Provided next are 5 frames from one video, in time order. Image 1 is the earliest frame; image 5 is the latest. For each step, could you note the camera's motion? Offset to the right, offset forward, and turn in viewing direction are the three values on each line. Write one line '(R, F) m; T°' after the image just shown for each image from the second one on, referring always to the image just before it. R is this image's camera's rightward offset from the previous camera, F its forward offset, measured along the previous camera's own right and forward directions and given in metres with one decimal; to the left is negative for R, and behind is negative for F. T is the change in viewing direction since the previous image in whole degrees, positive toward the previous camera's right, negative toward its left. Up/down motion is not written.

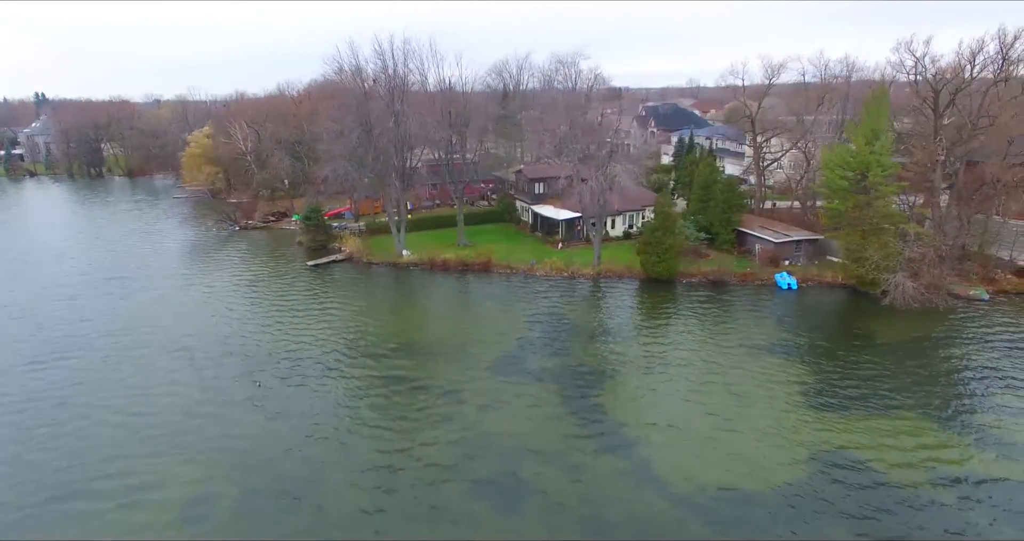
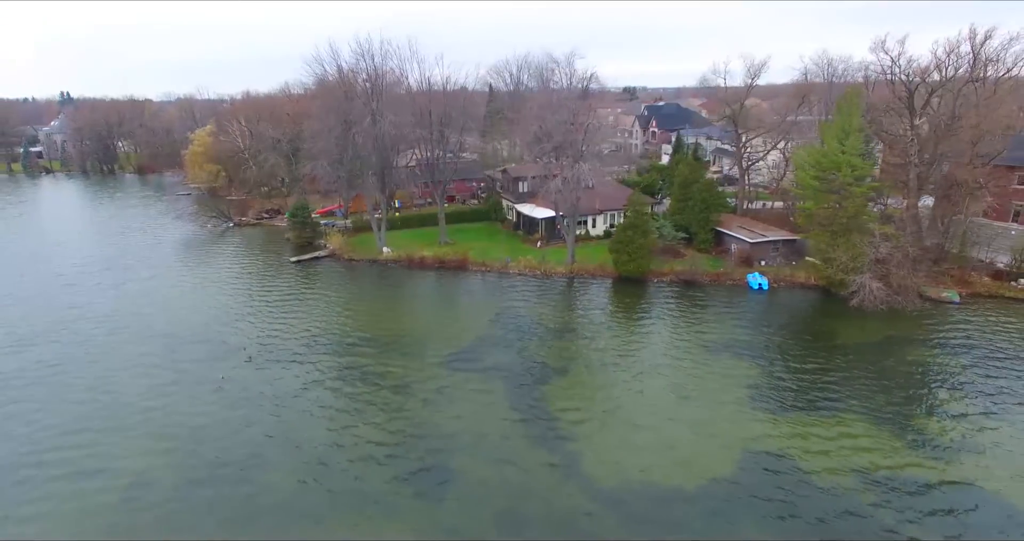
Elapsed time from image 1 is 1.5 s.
(+2.7, -0.3) m; -2°
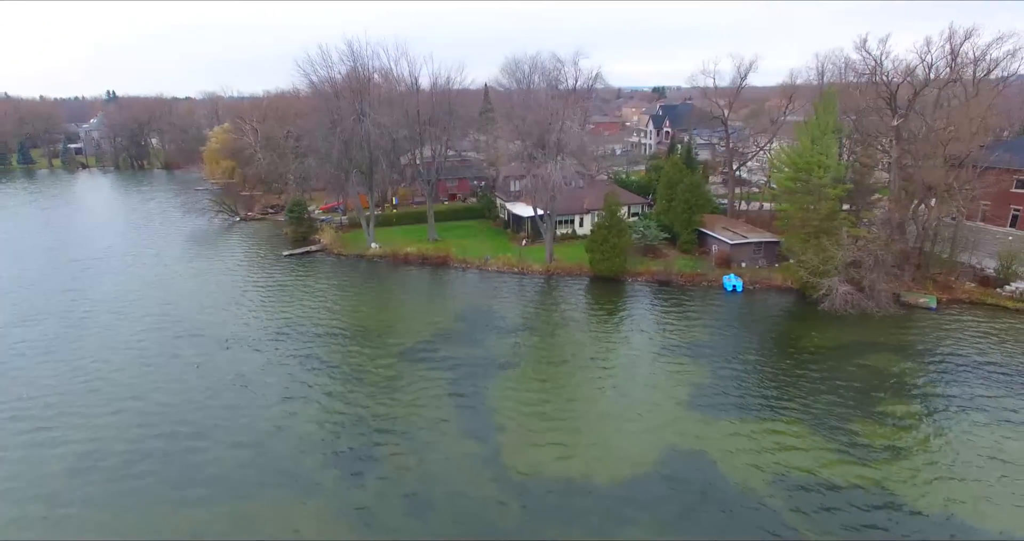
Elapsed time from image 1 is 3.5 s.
(+3.3, -0.4) m; -3°
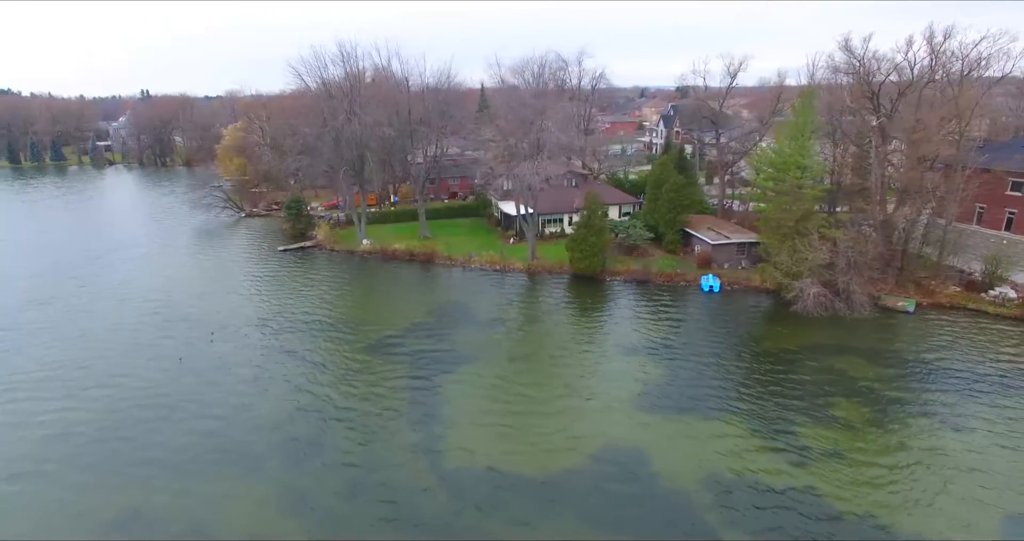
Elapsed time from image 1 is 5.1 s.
(+2.7, -0.4) m; -3°
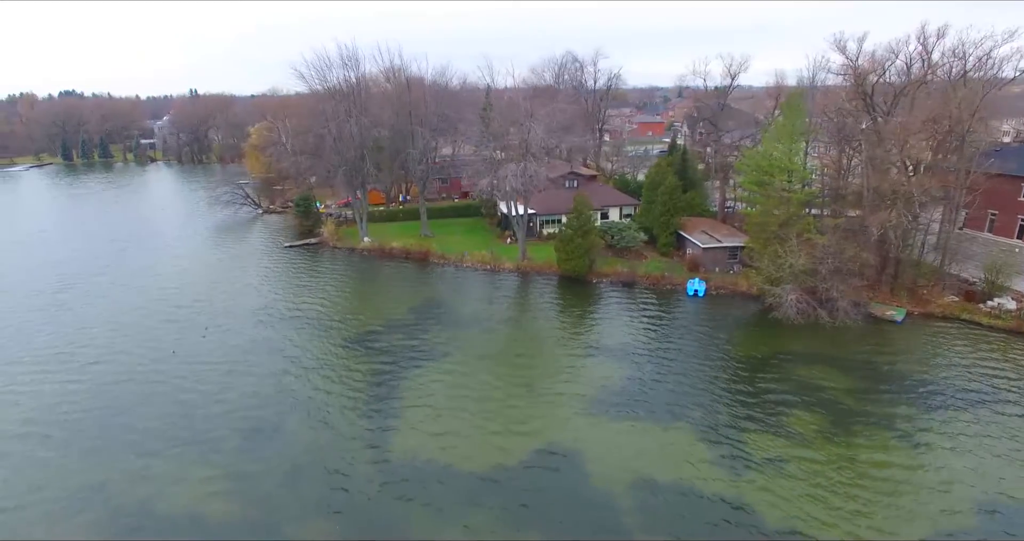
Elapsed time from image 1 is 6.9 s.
(+3.0, -0.3) m; -4°
